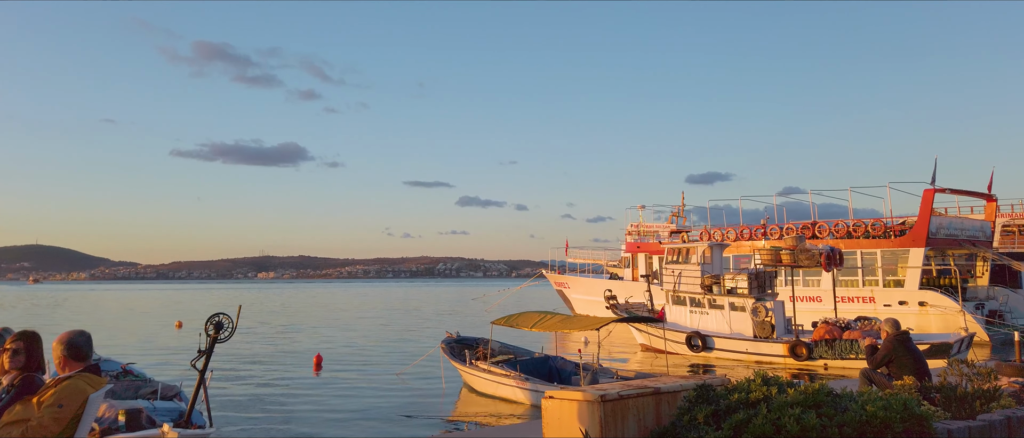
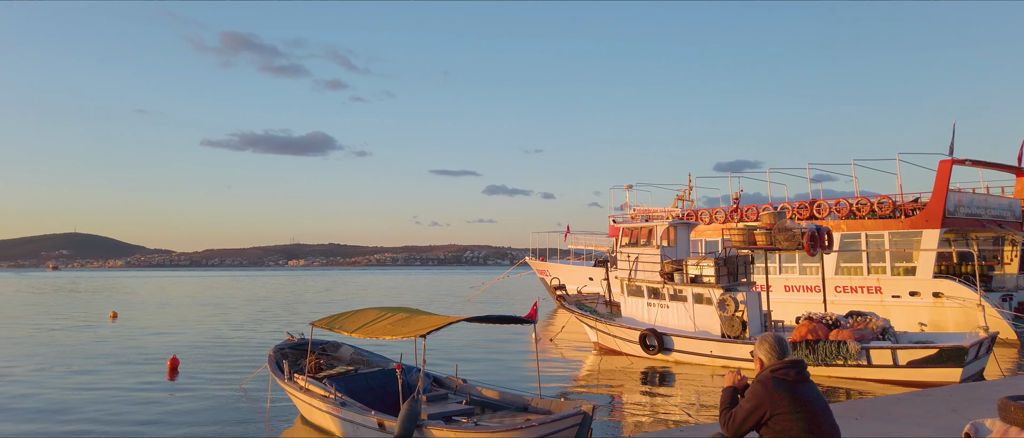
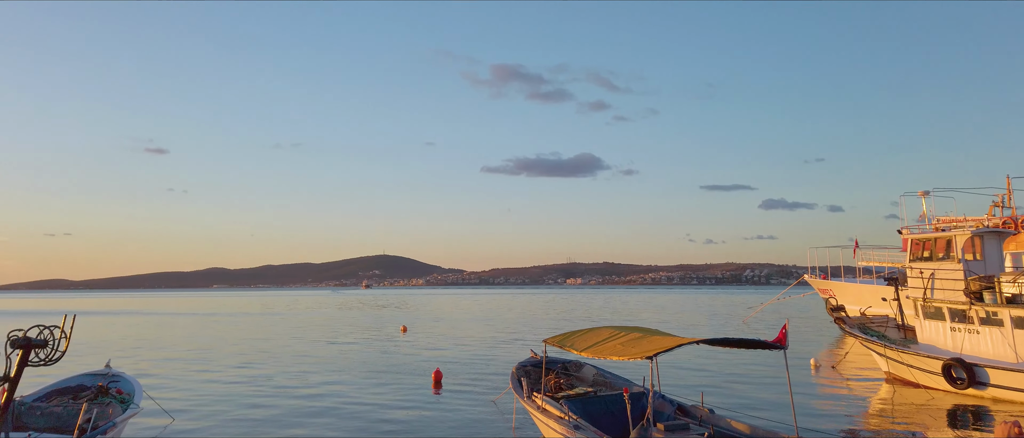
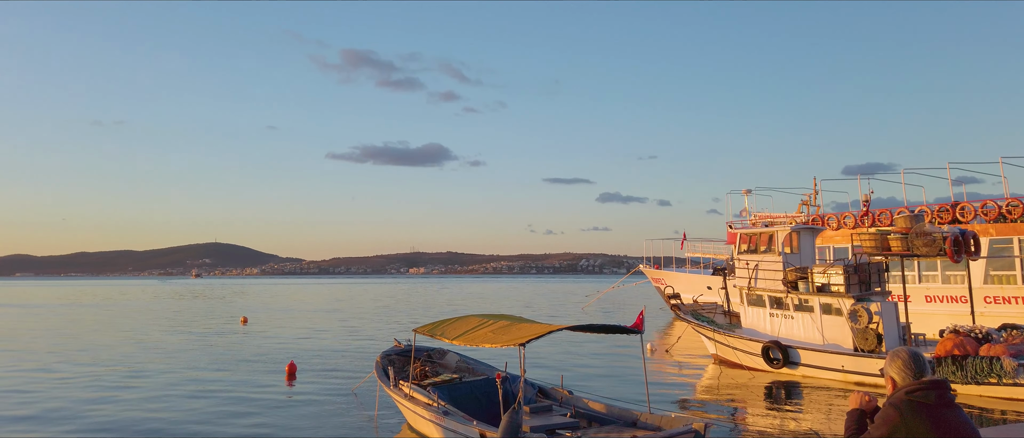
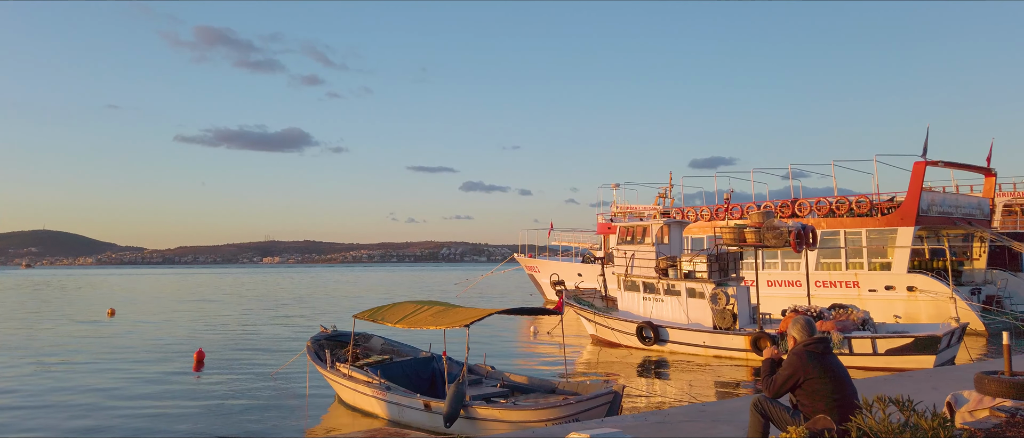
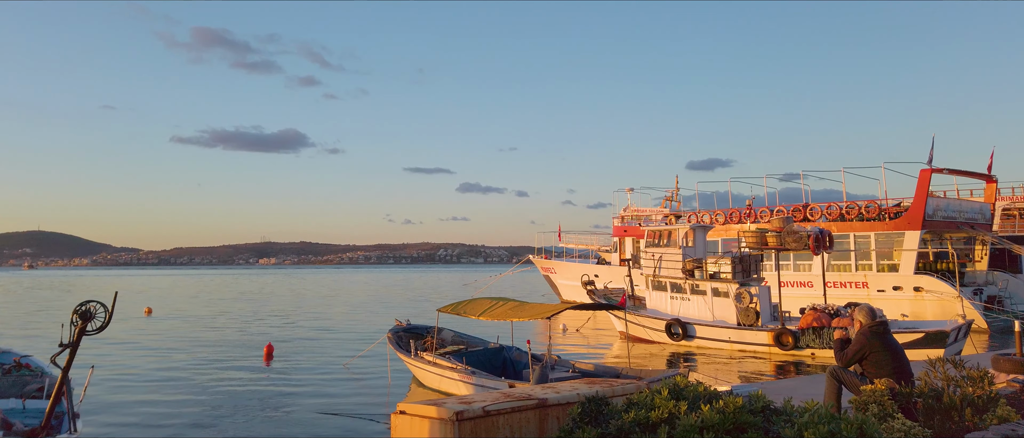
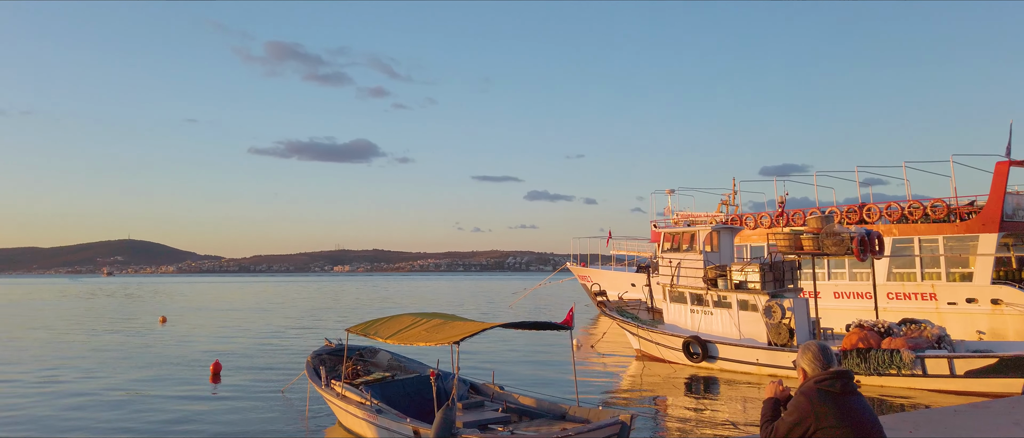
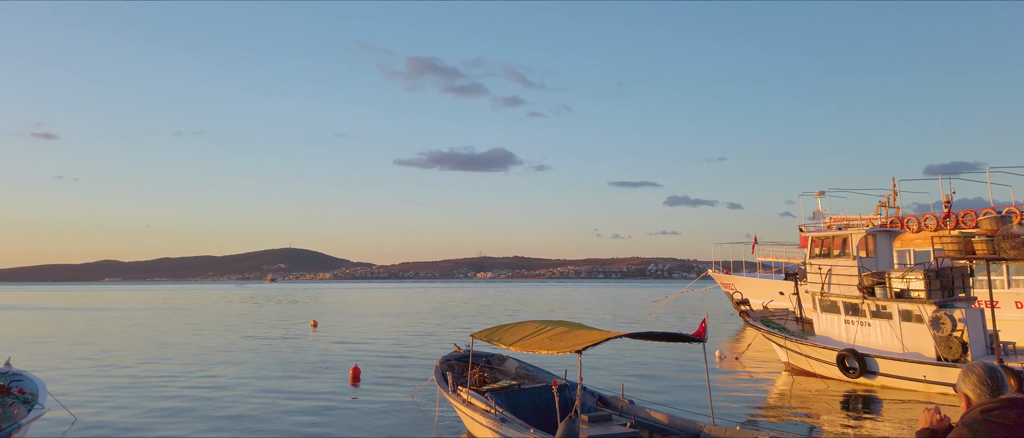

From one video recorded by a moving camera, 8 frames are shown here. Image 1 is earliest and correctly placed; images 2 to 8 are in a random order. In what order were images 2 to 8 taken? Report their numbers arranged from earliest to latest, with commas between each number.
6, 5, 2, 7, 4, 8, 3
